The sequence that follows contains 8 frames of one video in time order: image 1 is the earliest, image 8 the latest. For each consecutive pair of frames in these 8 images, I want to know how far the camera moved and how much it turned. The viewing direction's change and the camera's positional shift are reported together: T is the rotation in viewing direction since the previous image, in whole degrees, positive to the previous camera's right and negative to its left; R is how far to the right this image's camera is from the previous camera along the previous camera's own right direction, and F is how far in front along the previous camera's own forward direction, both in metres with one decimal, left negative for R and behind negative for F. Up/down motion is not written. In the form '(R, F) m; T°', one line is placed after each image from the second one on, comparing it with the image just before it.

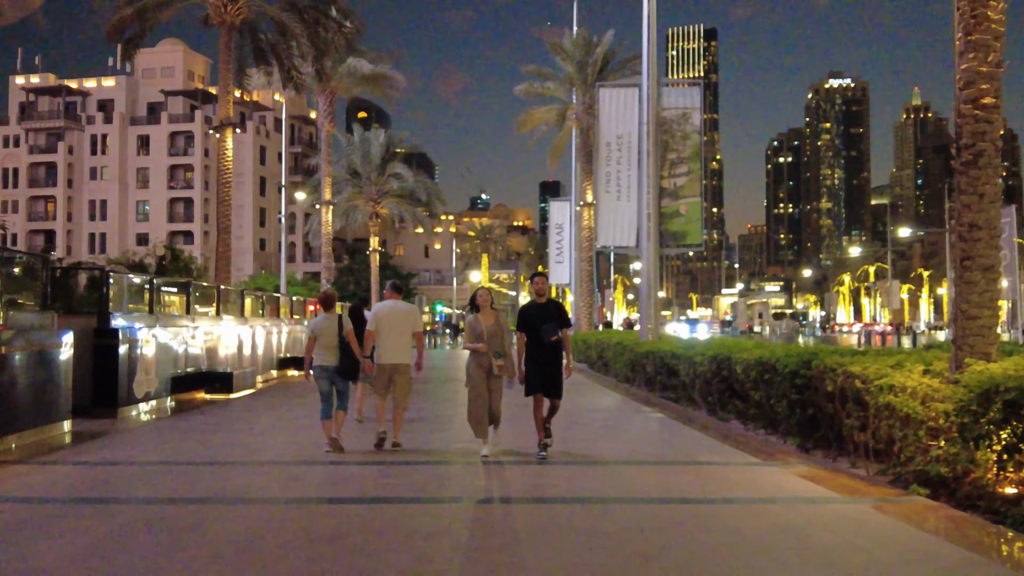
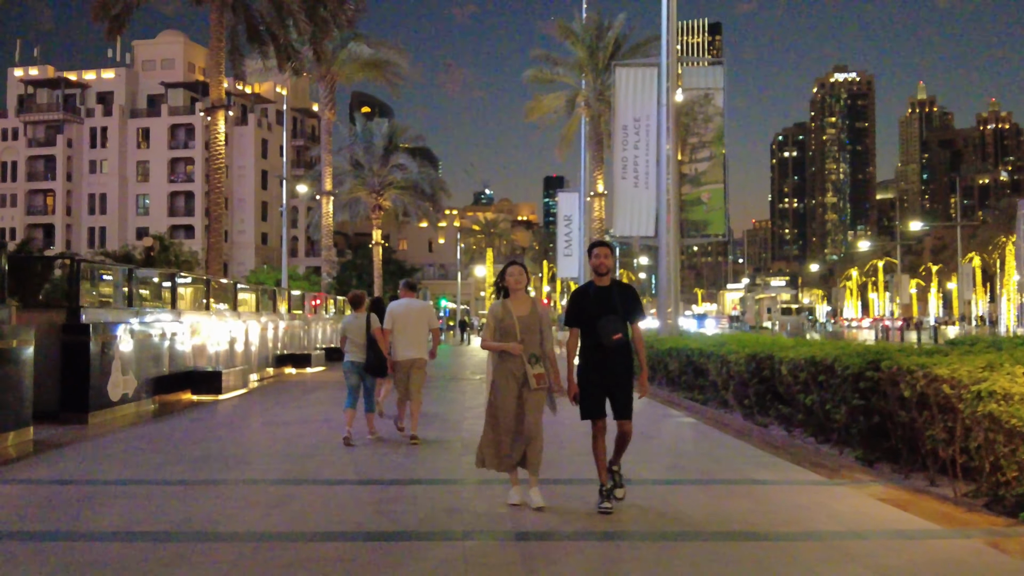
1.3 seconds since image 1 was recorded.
(-0.2, +1.4) m; 0°
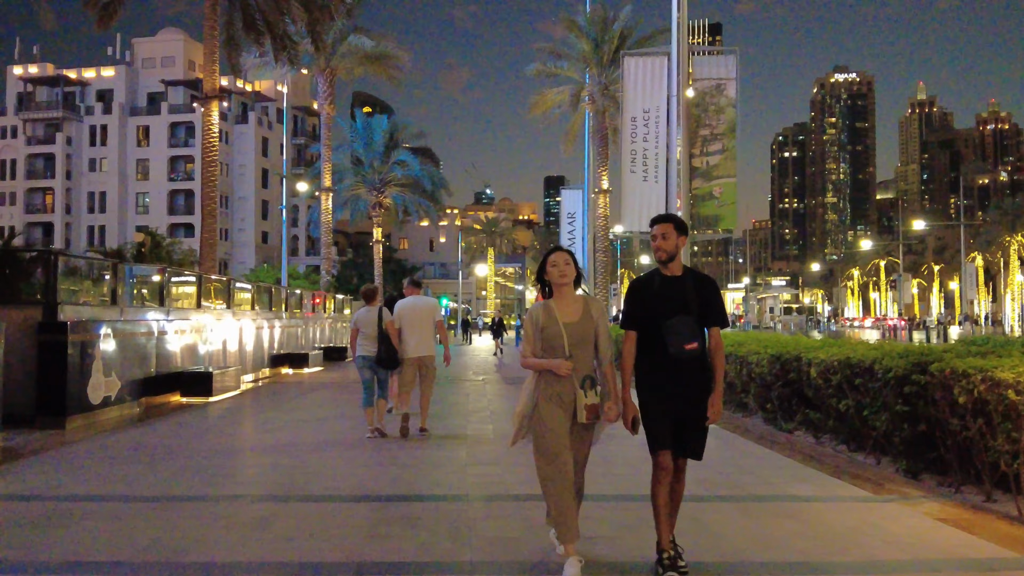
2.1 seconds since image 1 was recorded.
(-0.1, +0.8) m; 0°
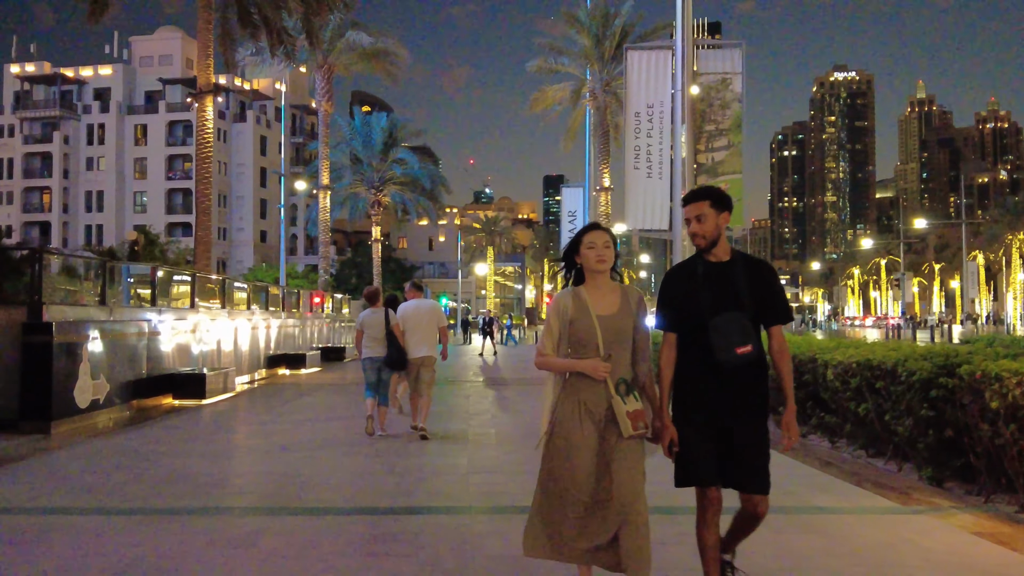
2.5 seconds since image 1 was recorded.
(0.0, +0.4) m; 0°
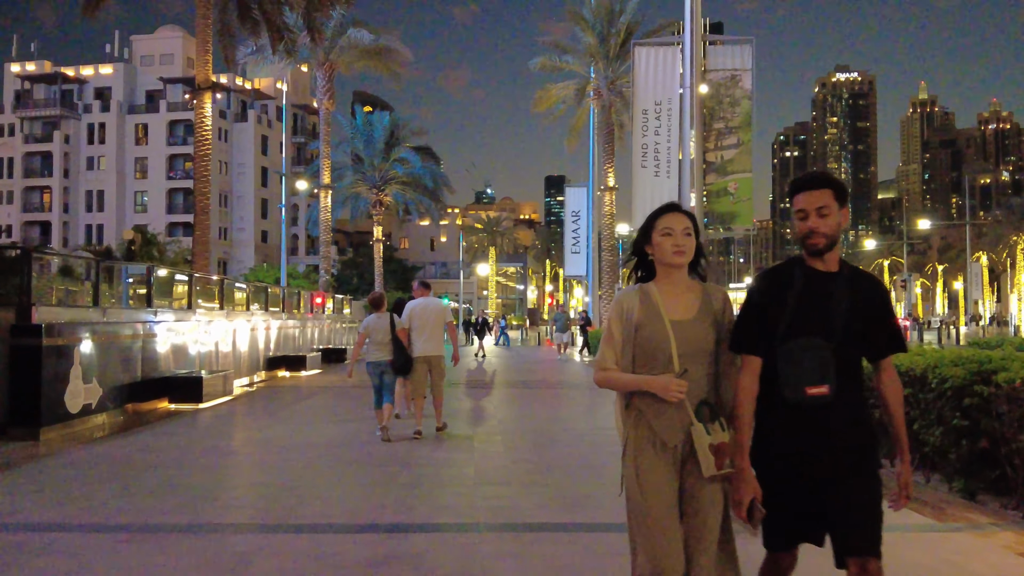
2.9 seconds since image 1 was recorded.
(-0.1, +0.4) m; 0°
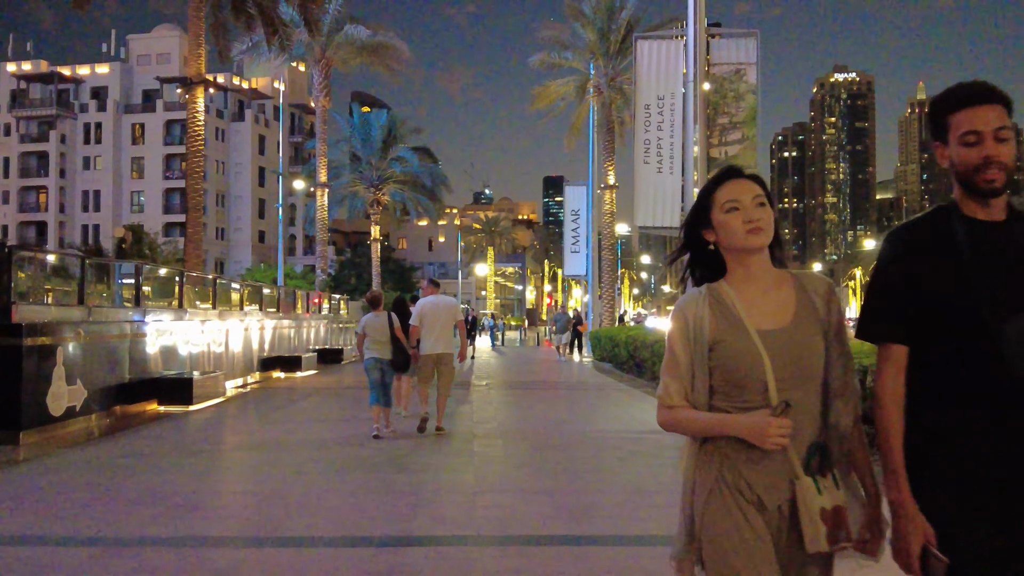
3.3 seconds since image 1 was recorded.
(0.0, +0.4) m; 0°
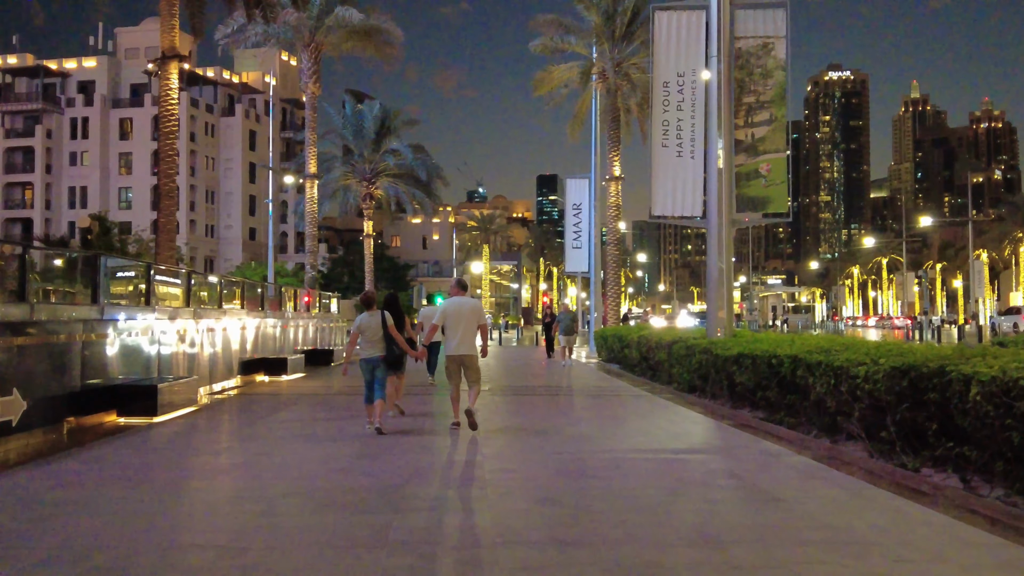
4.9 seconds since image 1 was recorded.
(-0.2, +1.8) m; 0°
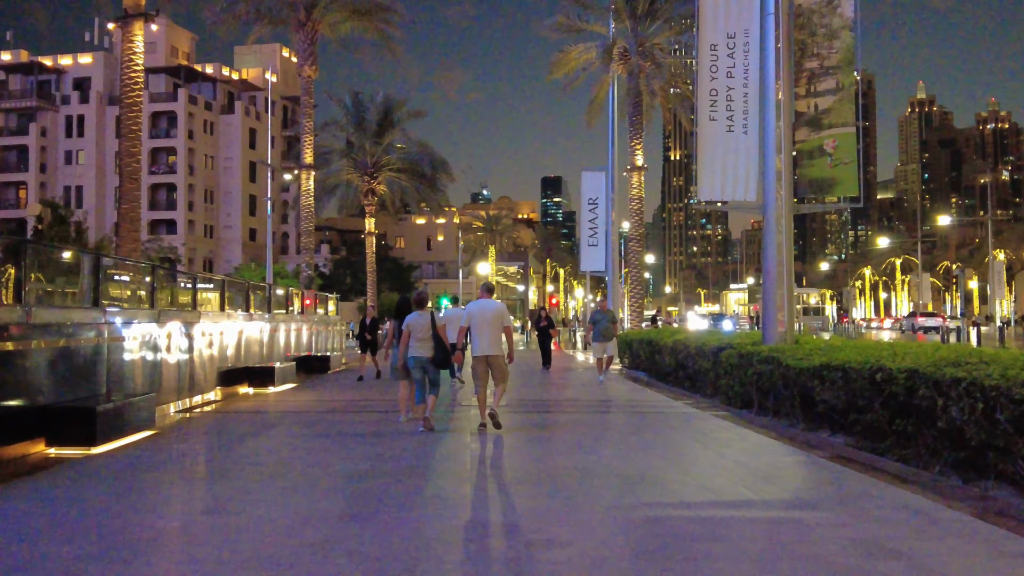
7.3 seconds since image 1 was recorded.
(-0.3, +2.6) m; 0°
